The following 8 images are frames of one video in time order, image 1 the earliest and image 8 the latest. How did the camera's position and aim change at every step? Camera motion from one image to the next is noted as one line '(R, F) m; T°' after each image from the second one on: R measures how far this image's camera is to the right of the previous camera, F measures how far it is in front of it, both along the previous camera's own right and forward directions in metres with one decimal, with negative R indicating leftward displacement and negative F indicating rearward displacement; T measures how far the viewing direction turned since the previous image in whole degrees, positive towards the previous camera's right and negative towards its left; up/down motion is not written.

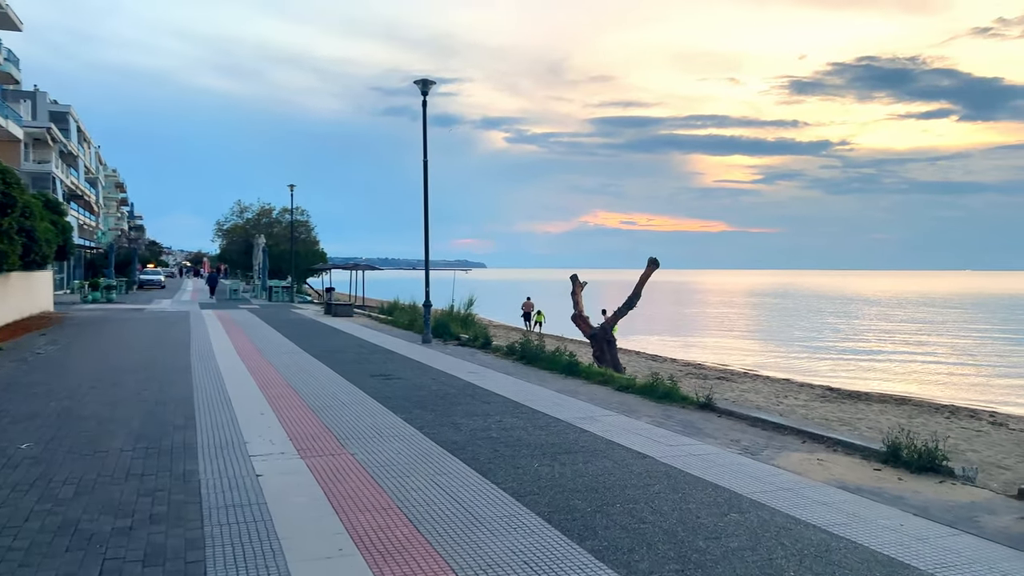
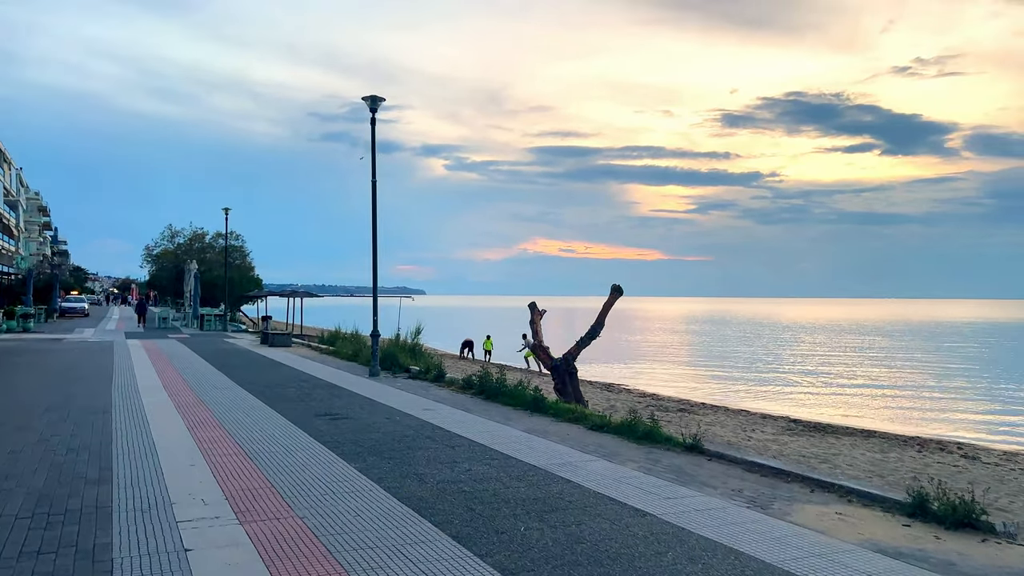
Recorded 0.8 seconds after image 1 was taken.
(-0.3, +1.0) m; +4°
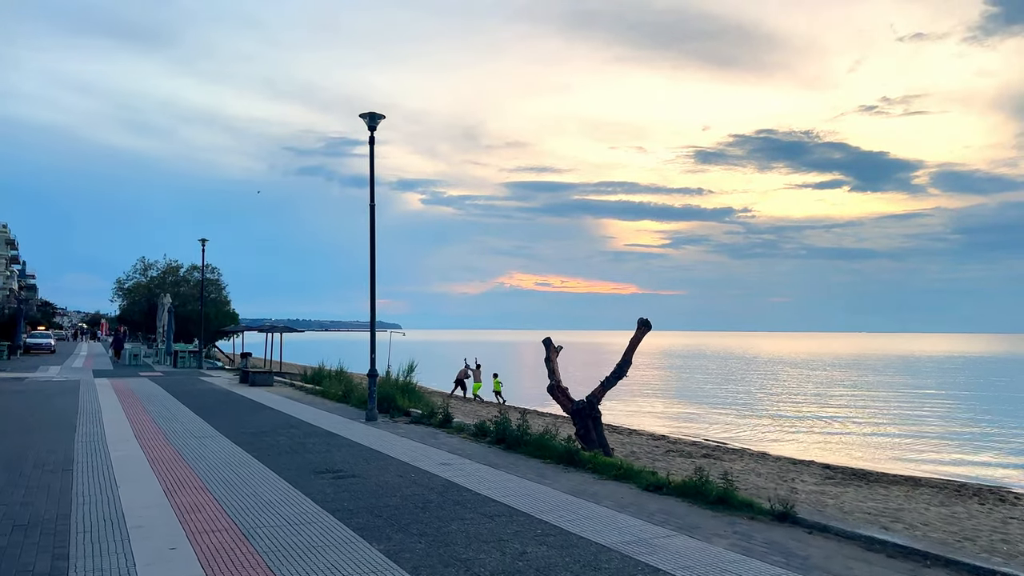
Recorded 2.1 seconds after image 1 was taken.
(-0.7, +1.6) m; +2°
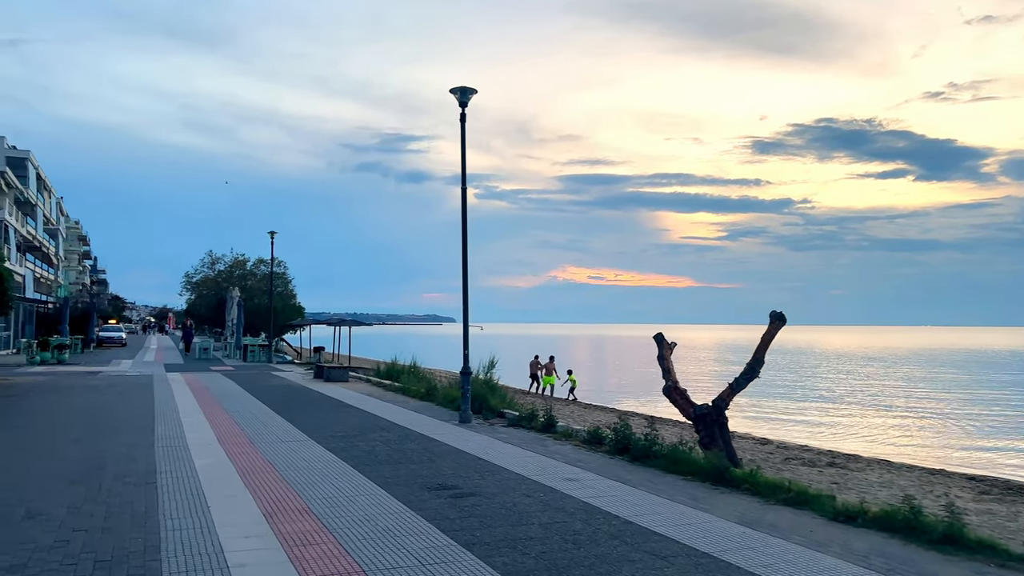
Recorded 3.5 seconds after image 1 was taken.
(-0.9, +1.4) m; -4°
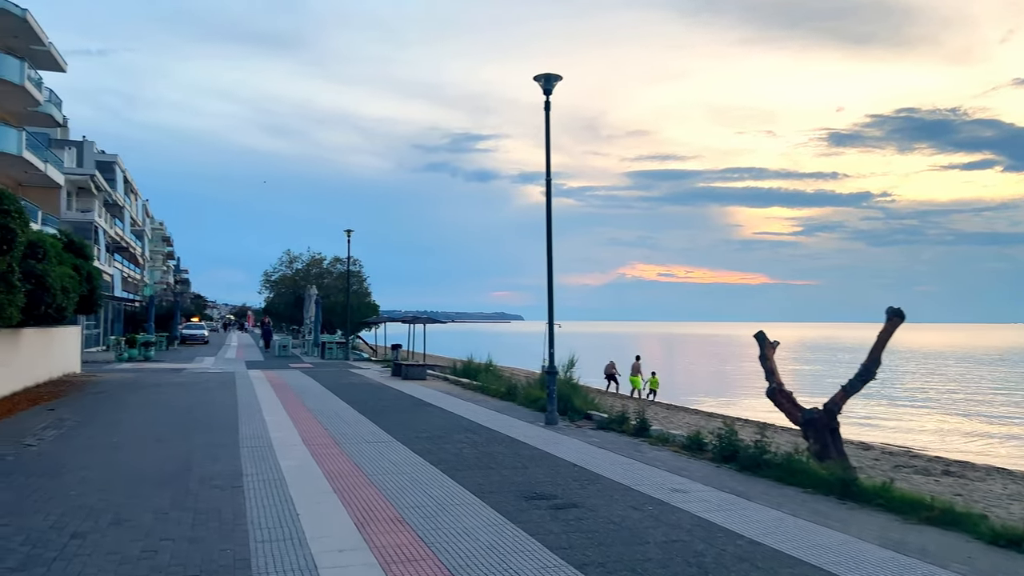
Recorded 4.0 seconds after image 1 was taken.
(-0.3, +0.6) m; -5°
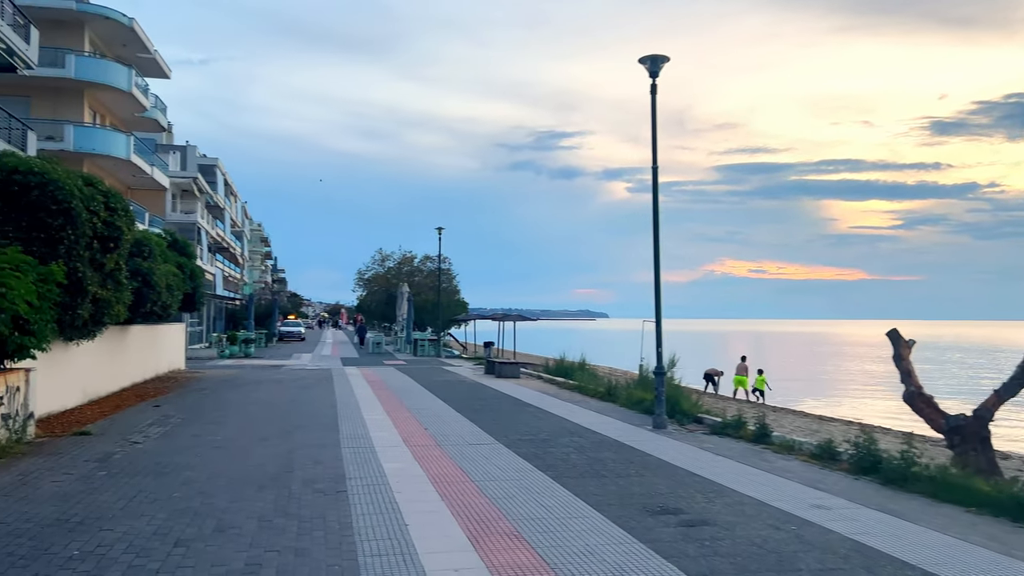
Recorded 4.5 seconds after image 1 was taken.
(-0.3, +0.6) m; -6°
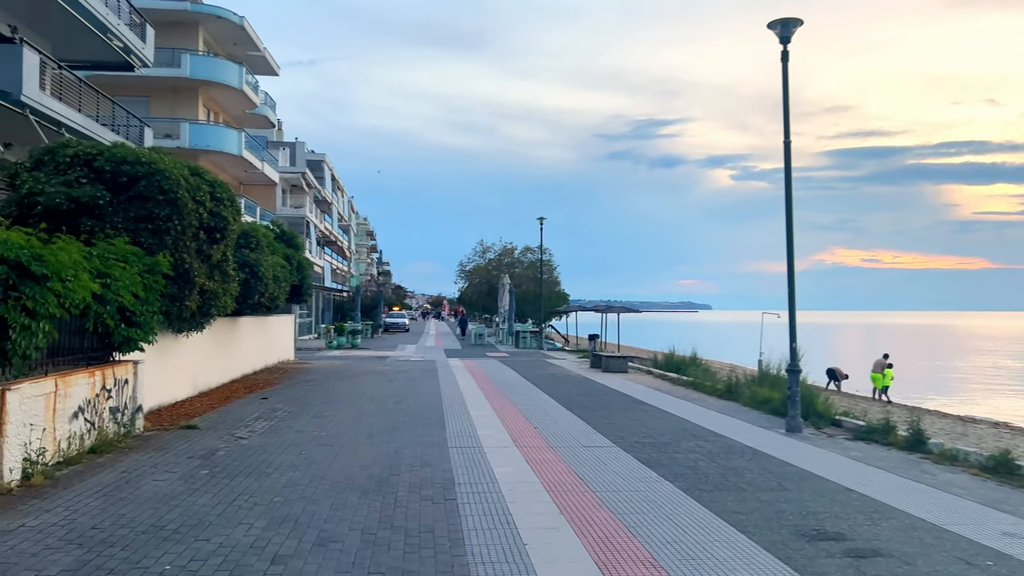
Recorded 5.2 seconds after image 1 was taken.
(-0.2, +0.8) m; -7°
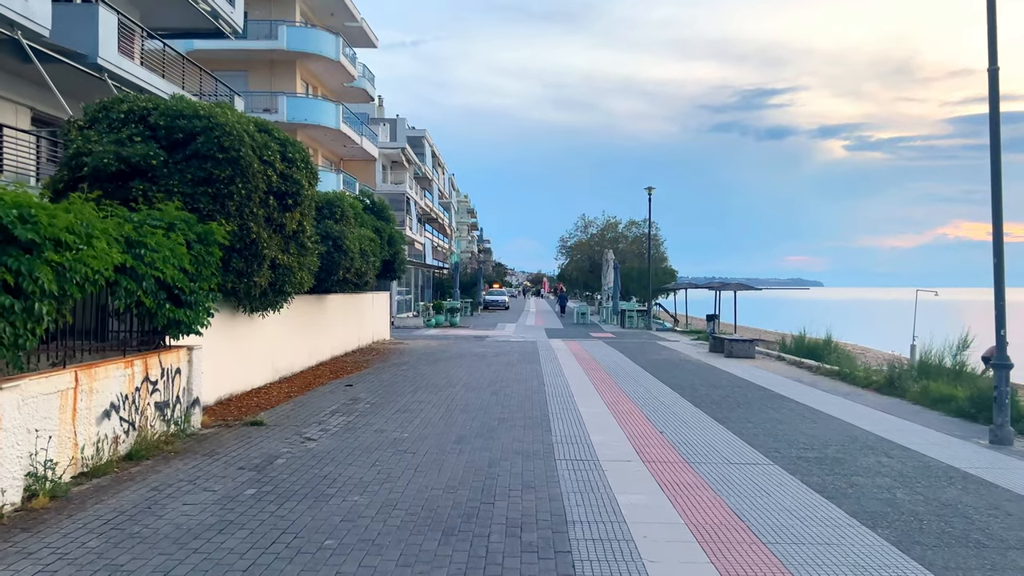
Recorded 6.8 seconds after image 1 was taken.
(-0.2, +2.1) m; -7°
